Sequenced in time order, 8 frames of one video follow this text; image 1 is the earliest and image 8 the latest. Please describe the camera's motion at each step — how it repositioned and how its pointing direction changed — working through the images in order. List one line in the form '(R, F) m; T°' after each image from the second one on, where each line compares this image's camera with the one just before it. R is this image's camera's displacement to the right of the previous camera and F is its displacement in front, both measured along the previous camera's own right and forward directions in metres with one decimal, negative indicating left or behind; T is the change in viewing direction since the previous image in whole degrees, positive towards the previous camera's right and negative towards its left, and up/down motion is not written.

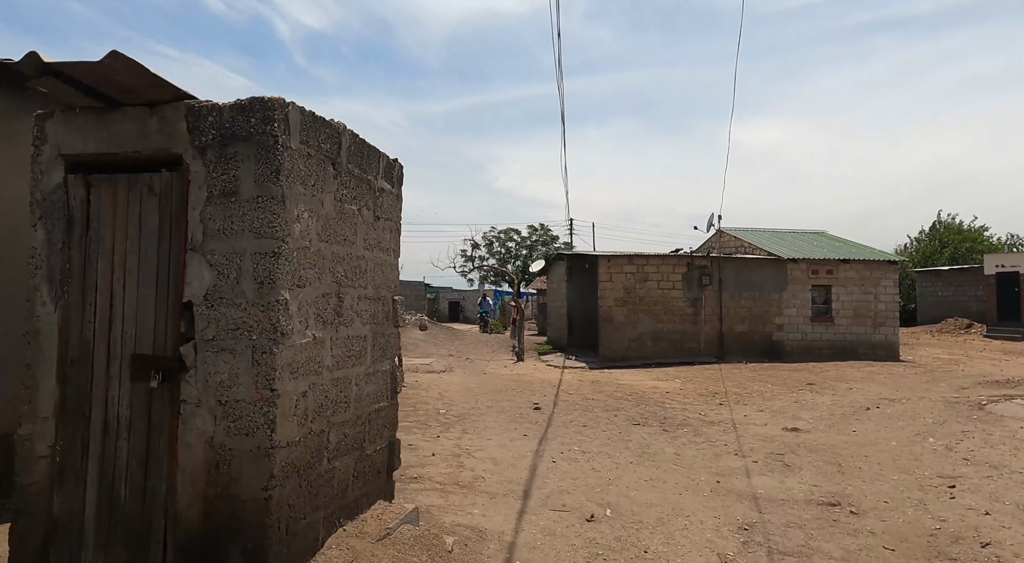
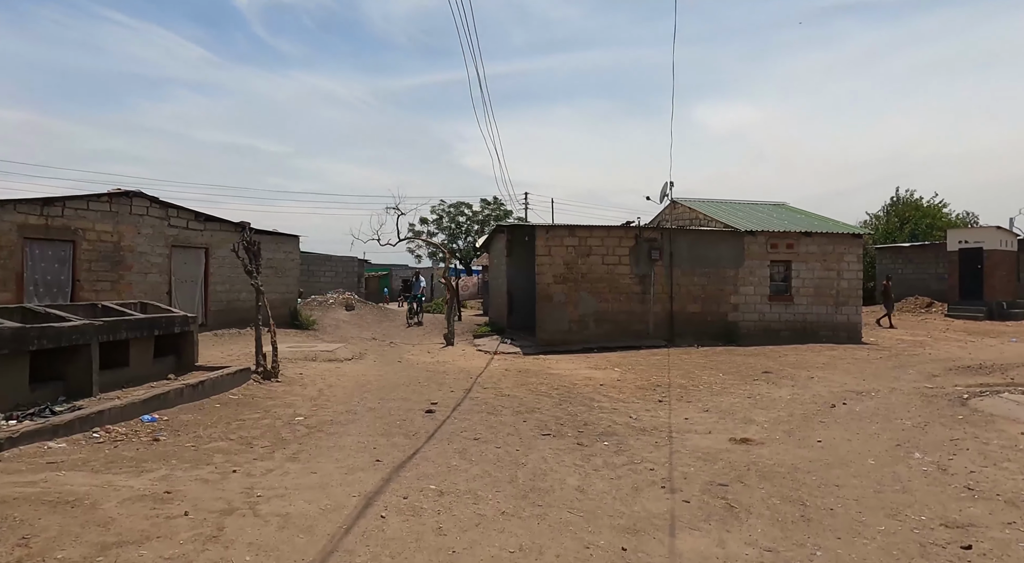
(+0.9, +1.8) m; +3°
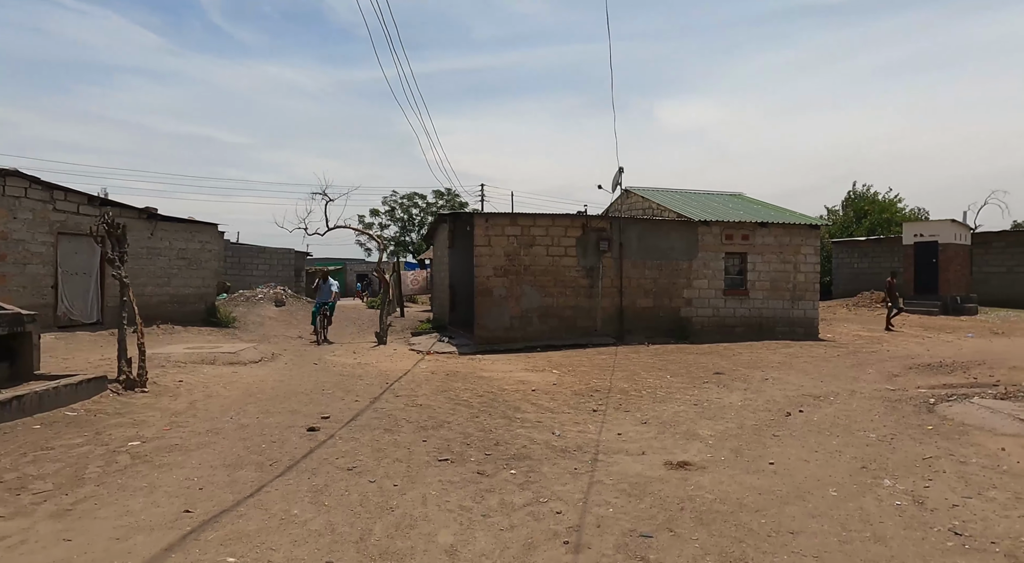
(+0.6, +1.1) m; +3°
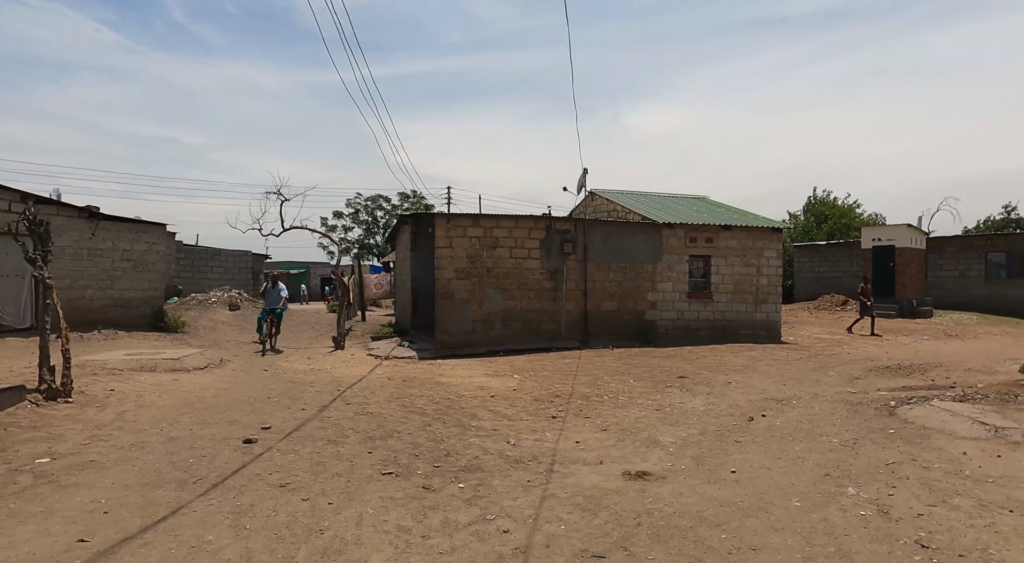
(+0.2, +0.3) m; +3°
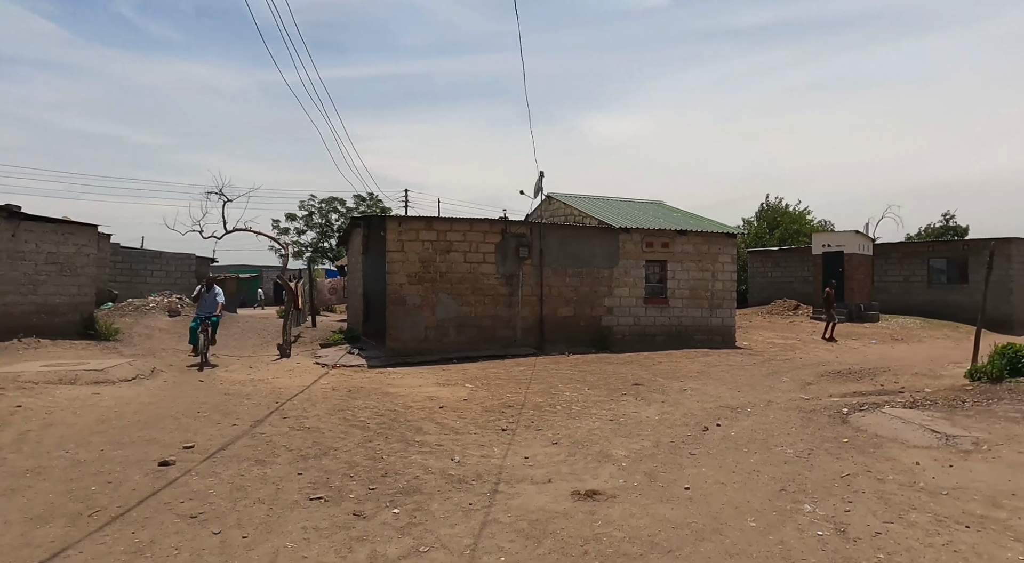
(+0.1, +0.3) m; +4°
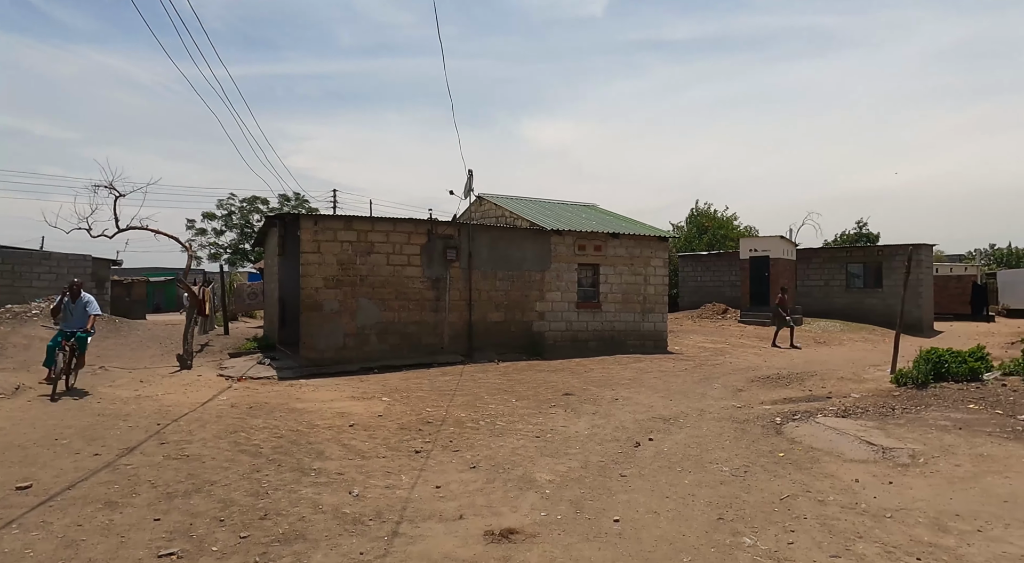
(+0.2, +0.6) m; +6°
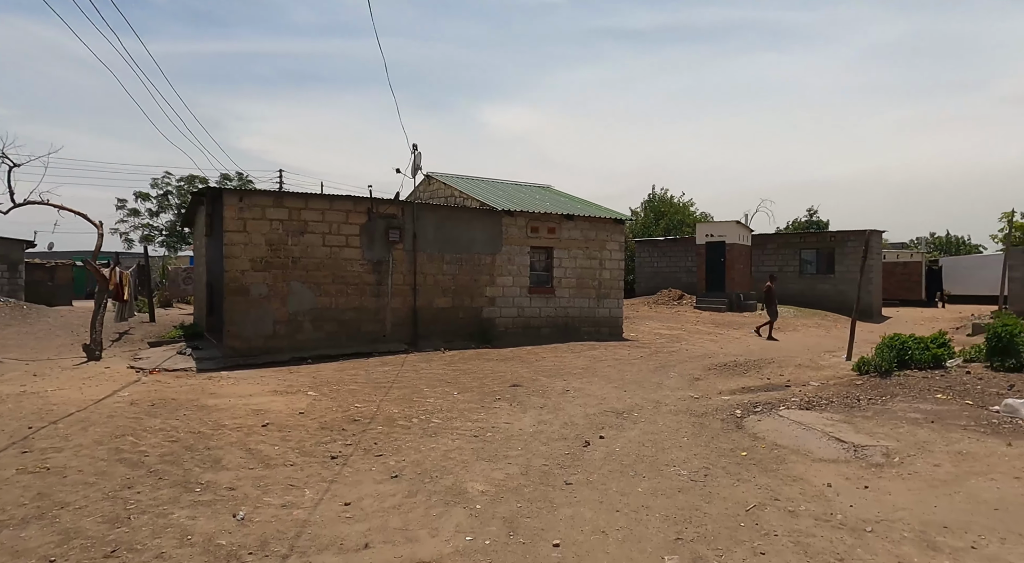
(+0.2, +0.7) m; +4°
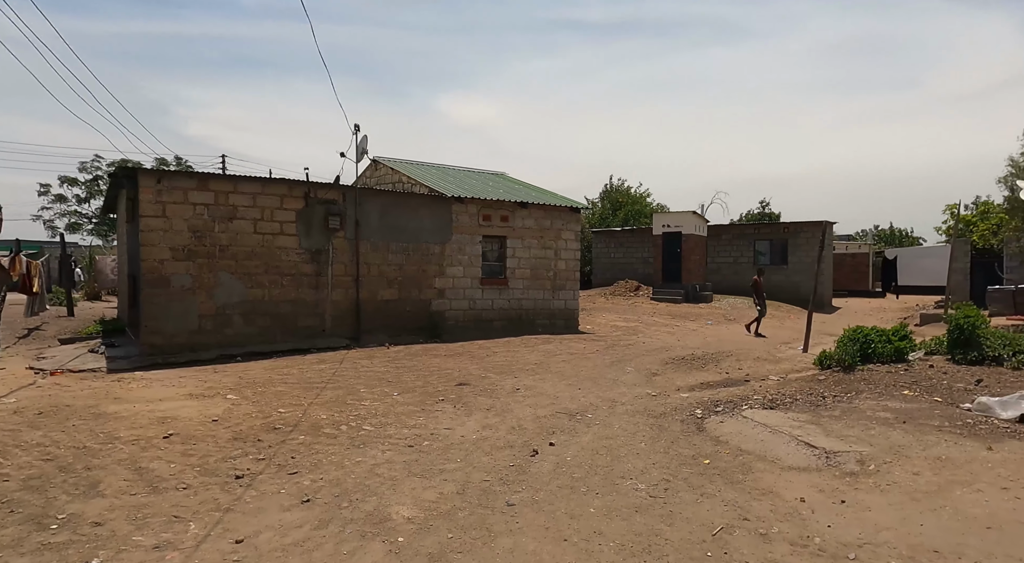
(+0.2, +0.6) m; +4°
